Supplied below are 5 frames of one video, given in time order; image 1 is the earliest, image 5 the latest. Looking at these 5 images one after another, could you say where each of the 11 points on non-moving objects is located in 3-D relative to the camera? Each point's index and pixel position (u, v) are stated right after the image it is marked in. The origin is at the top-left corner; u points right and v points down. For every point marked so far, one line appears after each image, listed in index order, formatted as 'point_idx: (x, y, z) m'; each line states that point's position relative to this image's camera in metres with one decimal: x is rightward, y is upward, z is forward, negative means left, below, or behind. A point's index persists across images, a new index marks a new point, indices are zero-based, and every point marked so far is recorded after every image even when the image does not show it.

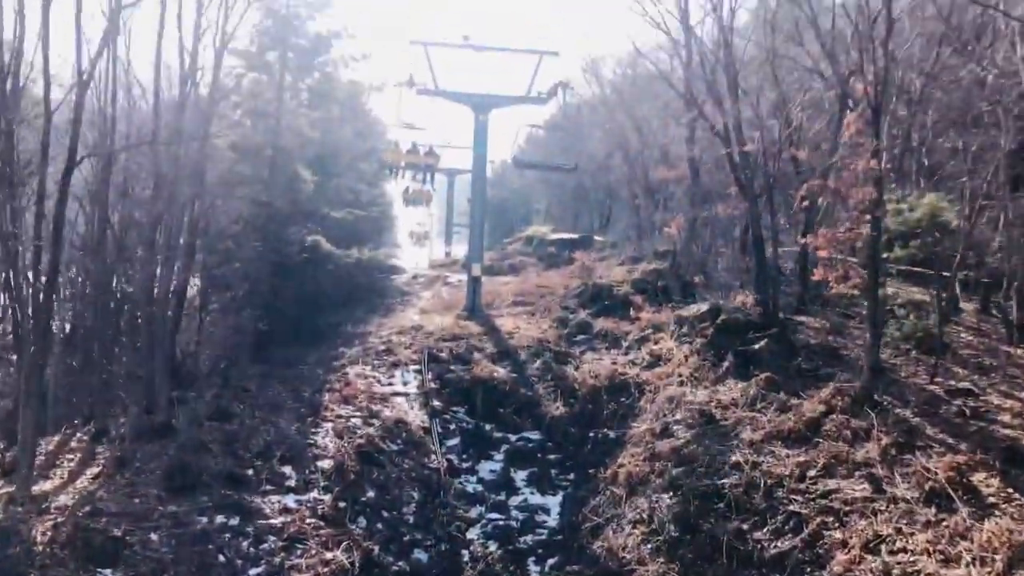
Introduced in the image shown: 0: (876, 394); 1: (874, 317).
0: (+7.5, -2.2, +17.1) m
1: (+7.7, -0.6, +17.7) m
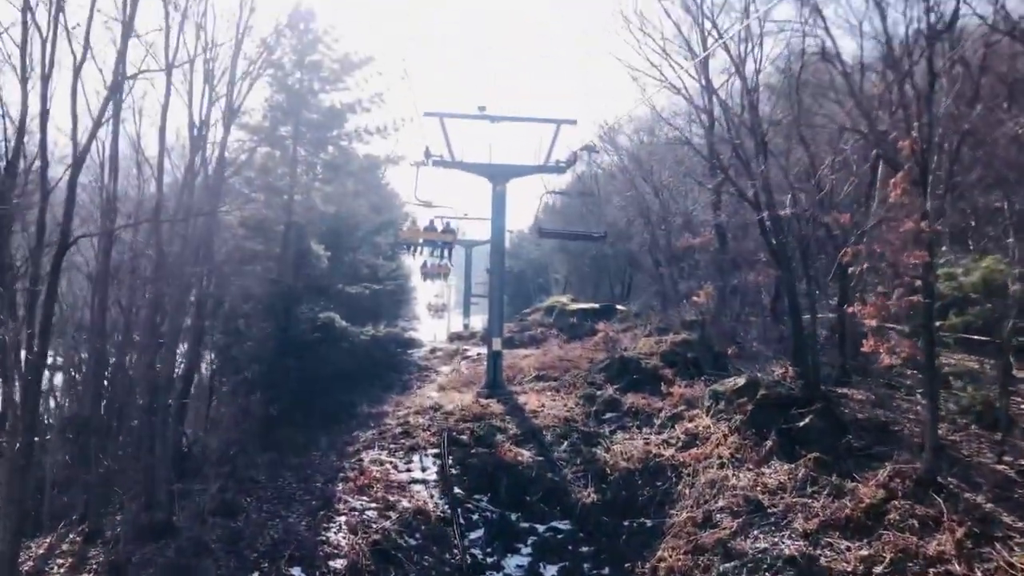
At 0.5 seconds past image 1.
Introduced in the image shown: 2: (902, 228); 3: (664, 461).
0: (+8.0, -3.5, +15.6) m
1: (+8.2, -2.0, +16.3) m
2: (+7.6, +1.2, +16.1) m
3: (+3.6, -4.1, +19.6) m
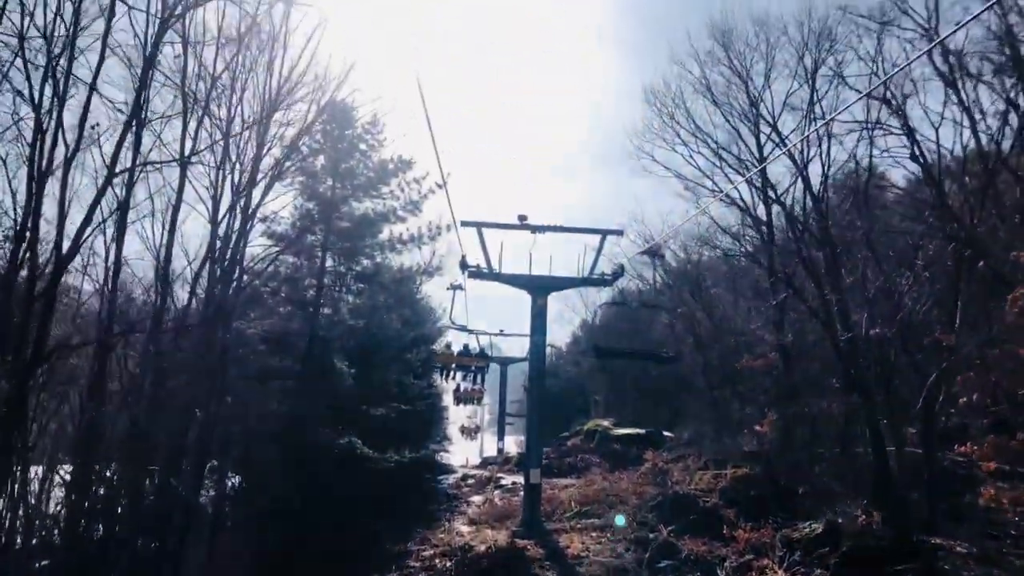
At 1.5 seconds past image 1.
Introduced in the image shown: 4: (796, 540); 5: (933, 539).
0: (+8.7, -5.6, +12.3) m
1: (+8.9, -4.2, +13.3) m
2: (+8.3, -1.0, +13.6) m
3: (+4.4, -6.7, +16.5) m
4: (+6.6, -5.8, +19.2) m
5: (+9.9, -5.9, +19.6) m
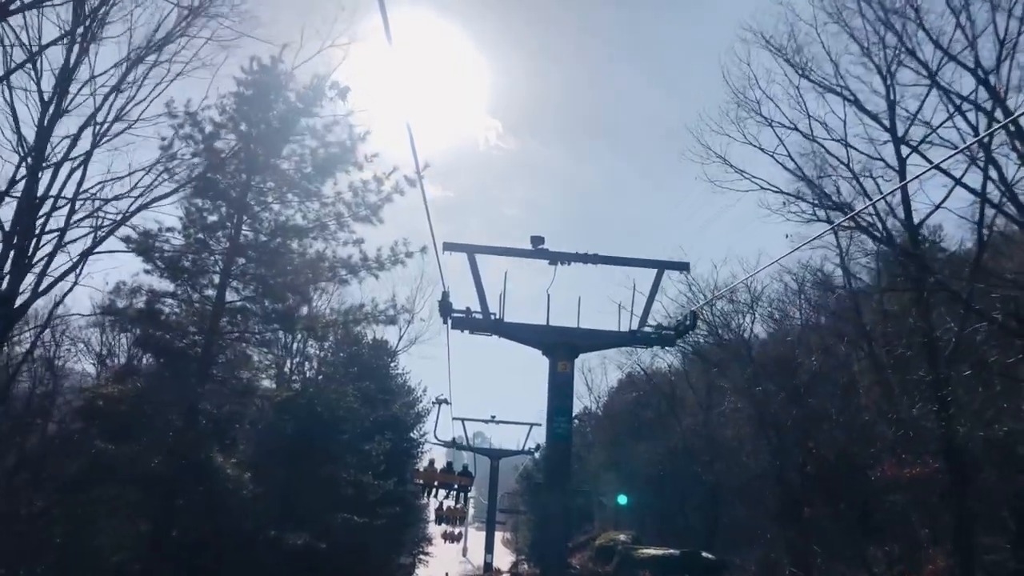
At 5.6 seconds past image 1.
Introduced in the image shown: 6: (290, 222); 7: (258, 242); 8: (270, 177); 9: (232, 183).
0: (+8.9, -5.5, +3.0) m
1: (+9.1, -4.3, +4.0) m
2: (+8.6, -1.1, +4.7) m
3: (+4.5, -6.9, +6.9) m
4: (+6.6, -6.4, +9.8) m
5: (+10.0, -6.6, +10.2) m
6: (-4.4, +1.3, +16.7) m
7: (-4.8, +0.9, +16.0) m
8: (-4.8, +2.1, +16.6) m
9: (-5.4, +2.0, +15.9) m
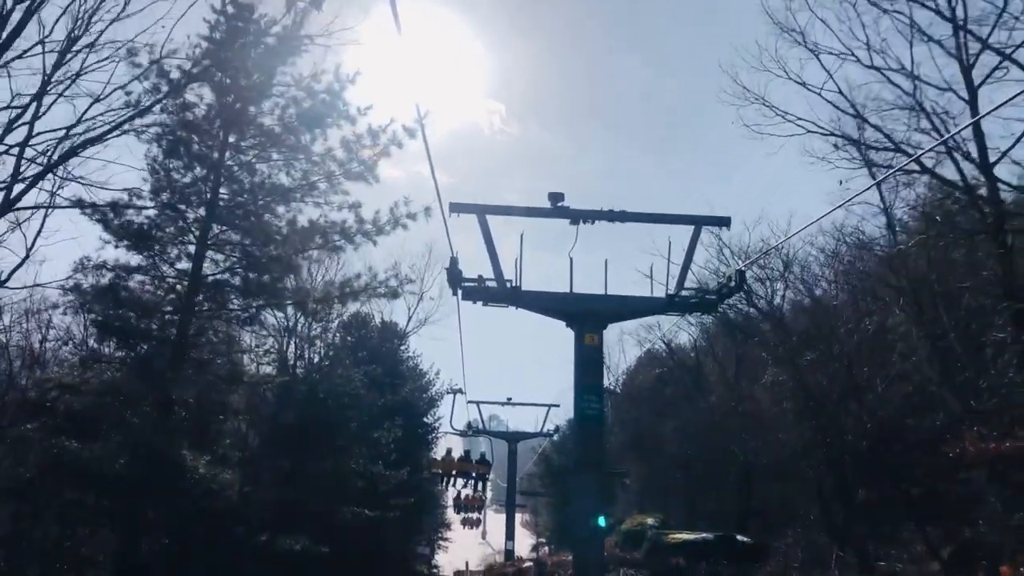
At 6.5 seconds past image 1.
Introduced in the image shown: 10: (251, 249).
0: (+9.2, -4.9, +1.0) m
1: (+9.4, -3.6, +2.0) m
2: (+8.8, -0.4, +2.6) m
3: (+4.9, -6.3, +5.0) m
4: (+7.1, -5.7, +7.8) m
5: (+10.5, -5.8, +8.2) m
6: (-4.1, +1.8, +14.8) m
7: (-4.6, +1.3, +14.1) m
8: (-4.6, +2.6, +14.6) m
9: (-5.2, +2.4, +13.9) m
10: (-4.5, +0.6, +14.1) m
